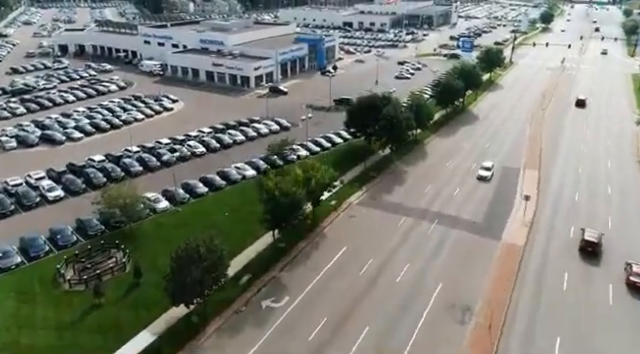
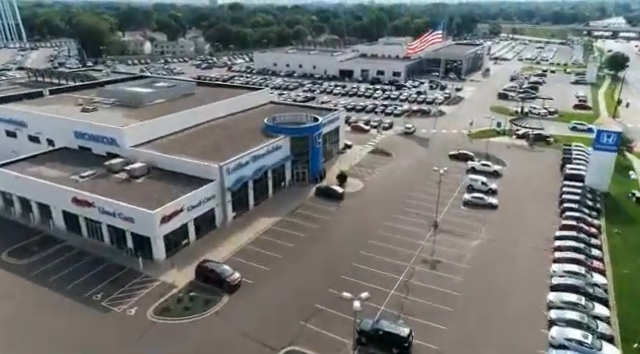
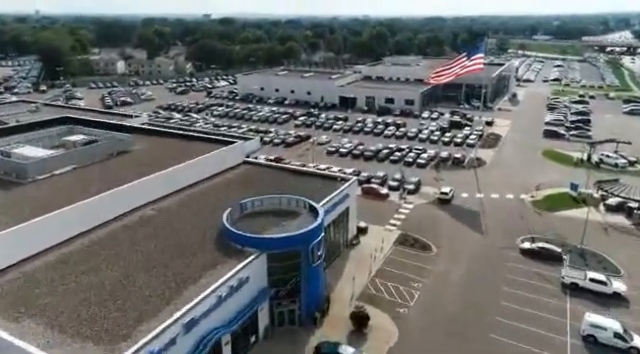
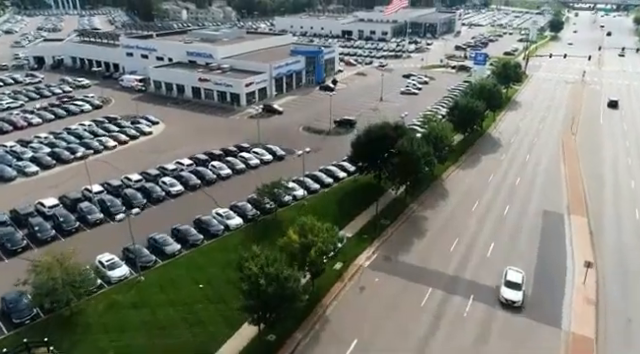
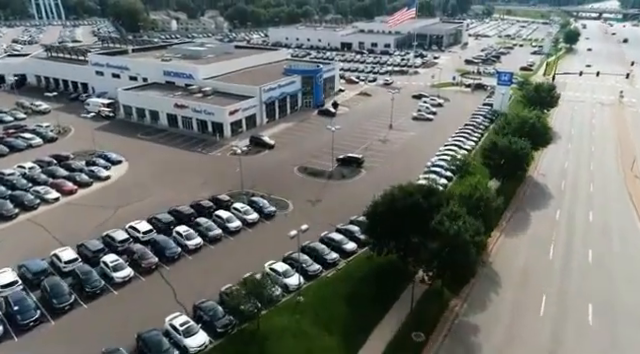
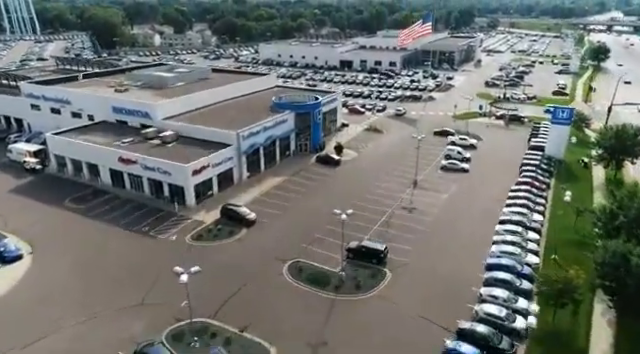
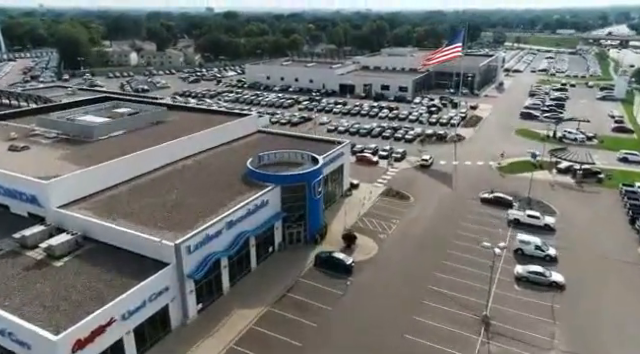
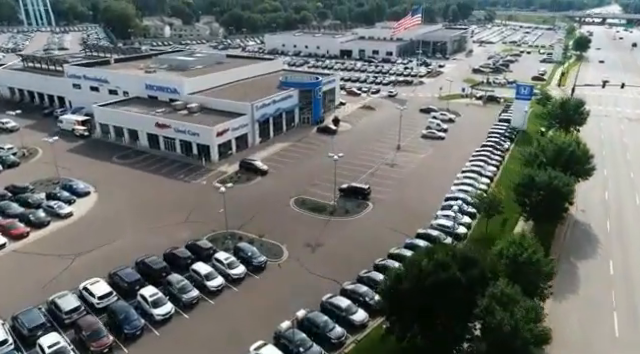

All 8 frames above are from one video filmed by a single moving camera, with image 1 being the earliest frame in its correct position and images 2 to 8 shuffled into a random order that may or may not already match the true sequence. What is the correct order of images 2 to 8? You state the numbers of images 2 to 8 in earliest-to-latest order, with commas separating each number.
4, 5, 8, 6, 2, 7, 3
